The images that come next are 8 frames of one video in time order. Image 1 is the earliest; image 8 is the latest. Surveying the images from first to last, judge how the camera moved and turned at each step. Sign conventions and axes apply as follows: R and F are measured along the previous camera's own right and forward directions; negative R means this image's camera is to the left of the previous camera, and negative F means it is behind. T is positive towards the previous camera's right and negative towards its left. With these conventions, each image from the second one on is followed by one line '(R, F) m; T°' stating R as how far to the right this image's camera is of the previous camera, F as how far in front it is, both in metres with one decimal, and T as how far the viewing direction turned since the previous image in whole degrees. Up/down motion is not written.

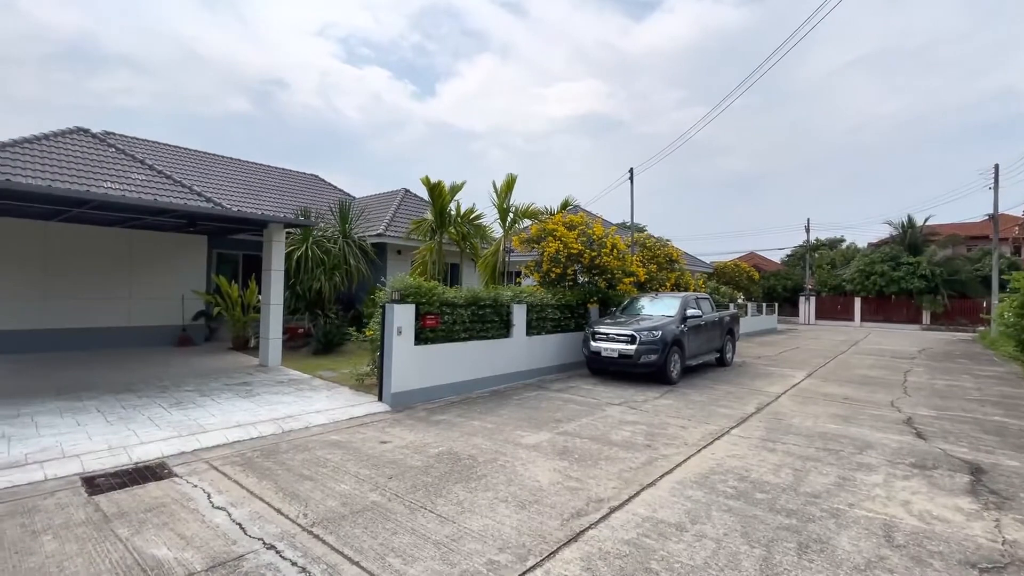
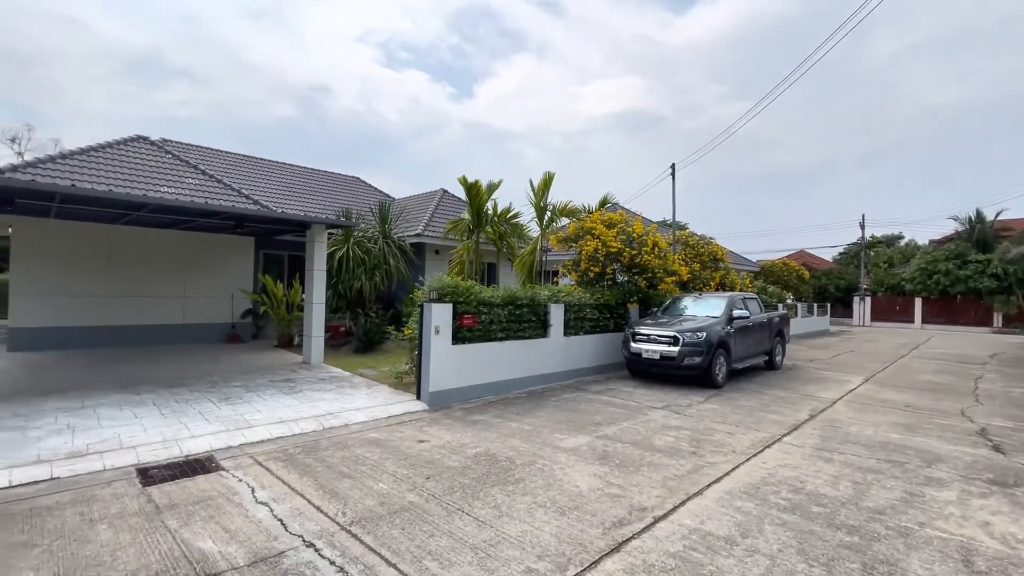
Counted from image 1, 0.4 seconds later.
(0.0, +0.1) m; -4°
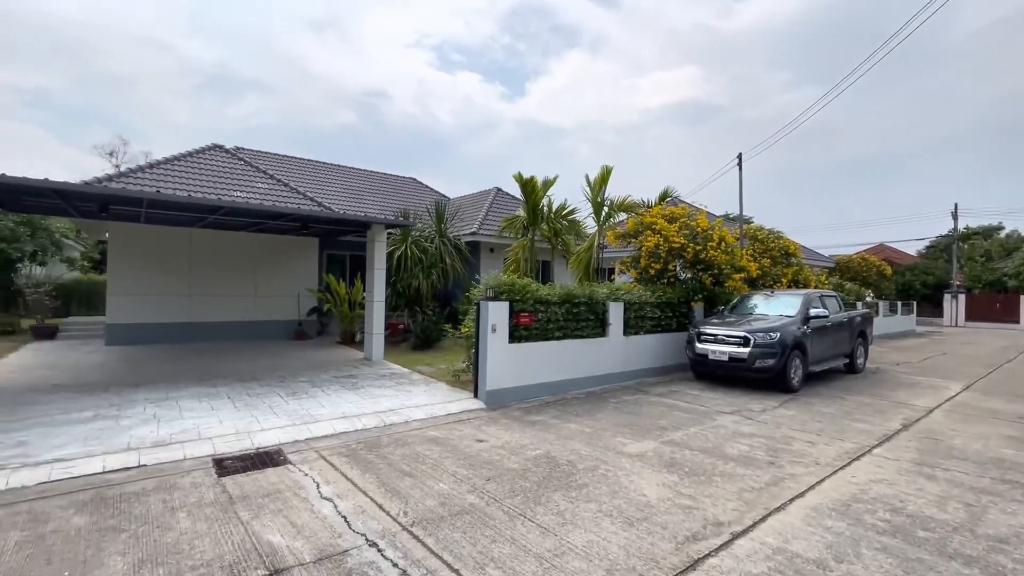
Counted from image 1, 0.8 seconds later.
(-0.1, +0.1) m; -6°
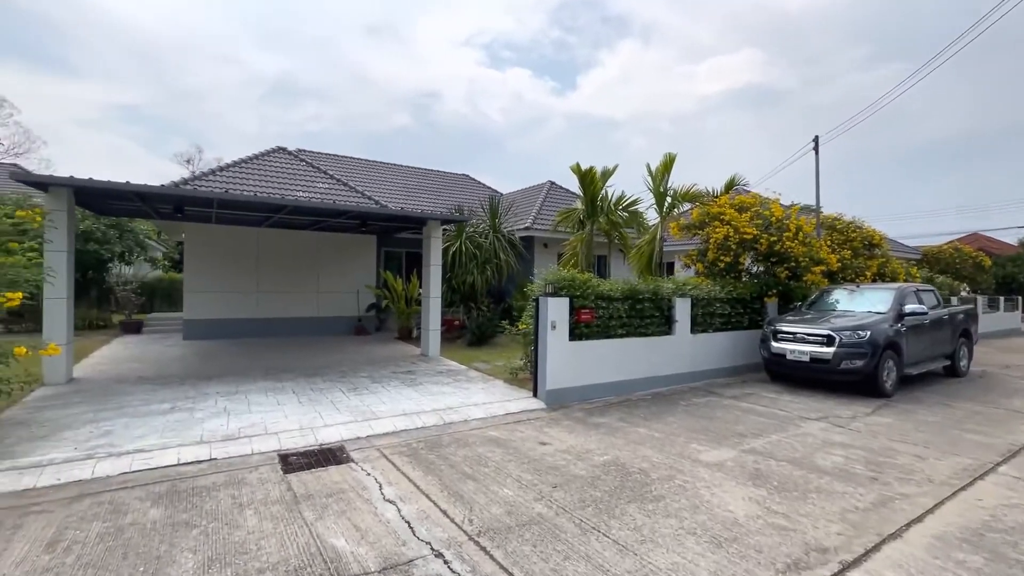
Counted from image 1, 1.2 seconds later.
(-0.1, +0.2) m; -6°
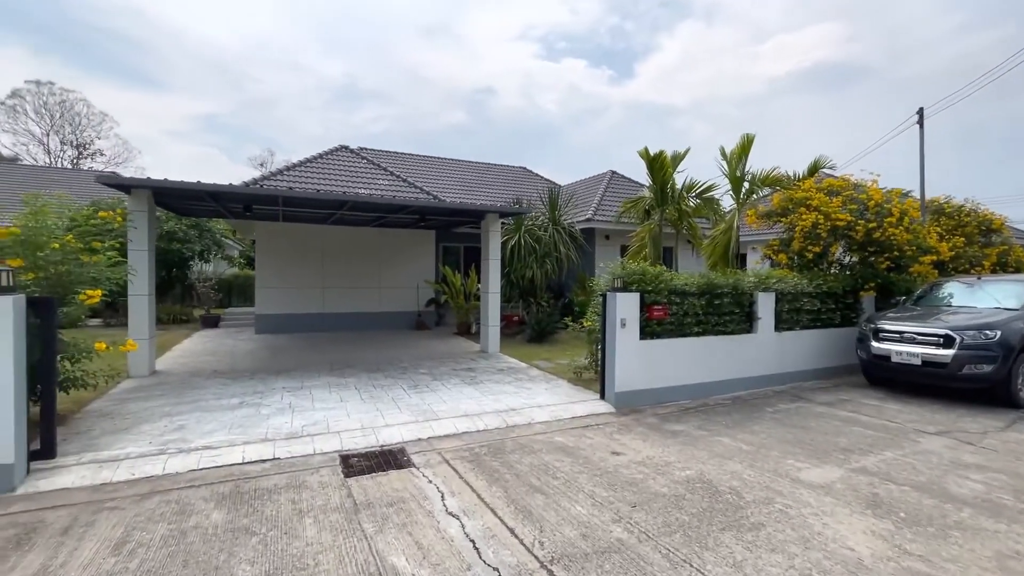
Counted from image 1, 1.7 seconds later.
(-0.1, +0.3) m; -7°
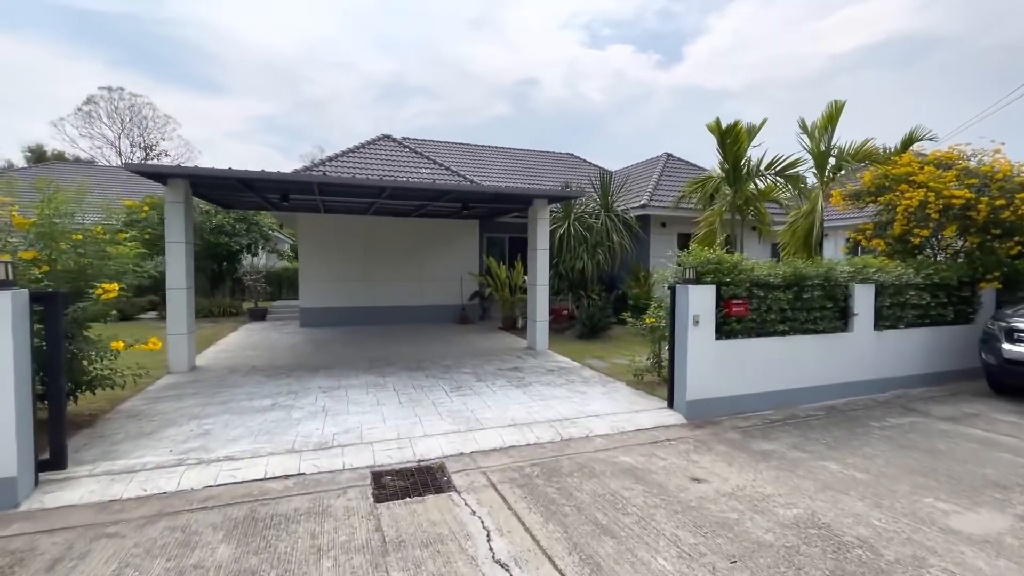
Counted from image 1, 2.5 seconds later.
(-0.1, +0.6) m; -5°
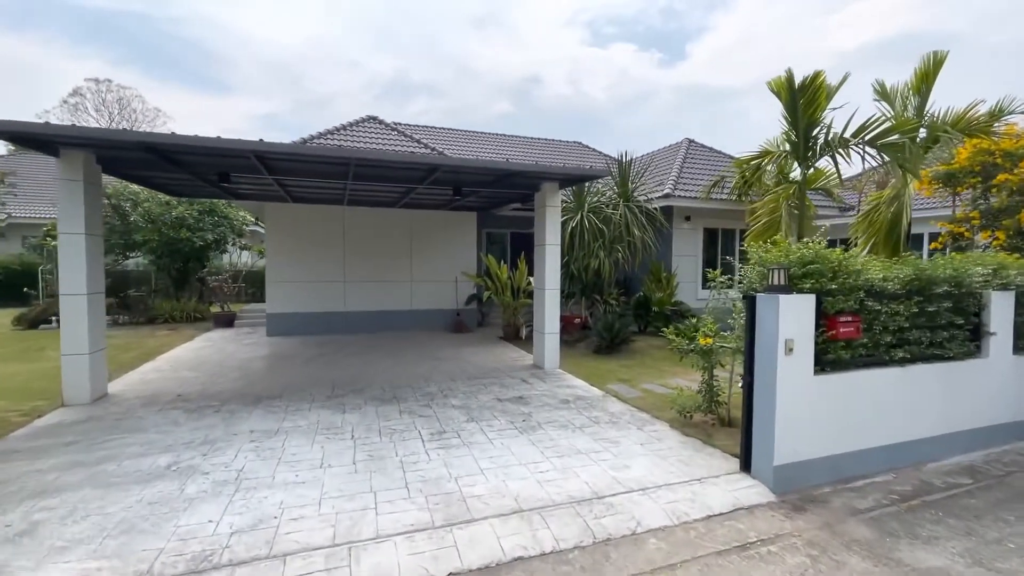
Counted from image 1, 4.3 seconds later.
(0.0, +1.5) m; 0°
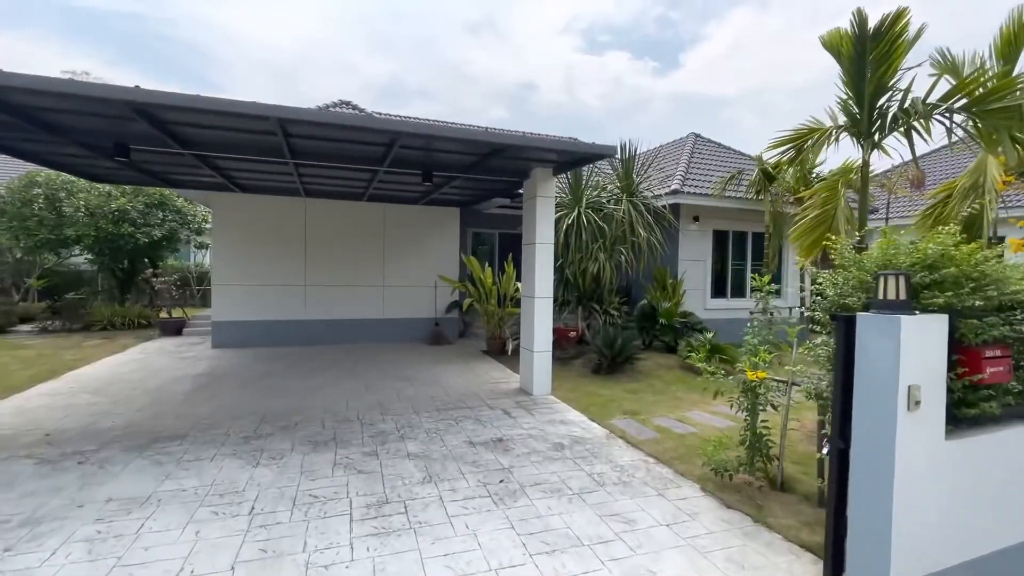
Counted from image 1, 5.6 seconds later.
(+0.1, +1.2) m; +1°
